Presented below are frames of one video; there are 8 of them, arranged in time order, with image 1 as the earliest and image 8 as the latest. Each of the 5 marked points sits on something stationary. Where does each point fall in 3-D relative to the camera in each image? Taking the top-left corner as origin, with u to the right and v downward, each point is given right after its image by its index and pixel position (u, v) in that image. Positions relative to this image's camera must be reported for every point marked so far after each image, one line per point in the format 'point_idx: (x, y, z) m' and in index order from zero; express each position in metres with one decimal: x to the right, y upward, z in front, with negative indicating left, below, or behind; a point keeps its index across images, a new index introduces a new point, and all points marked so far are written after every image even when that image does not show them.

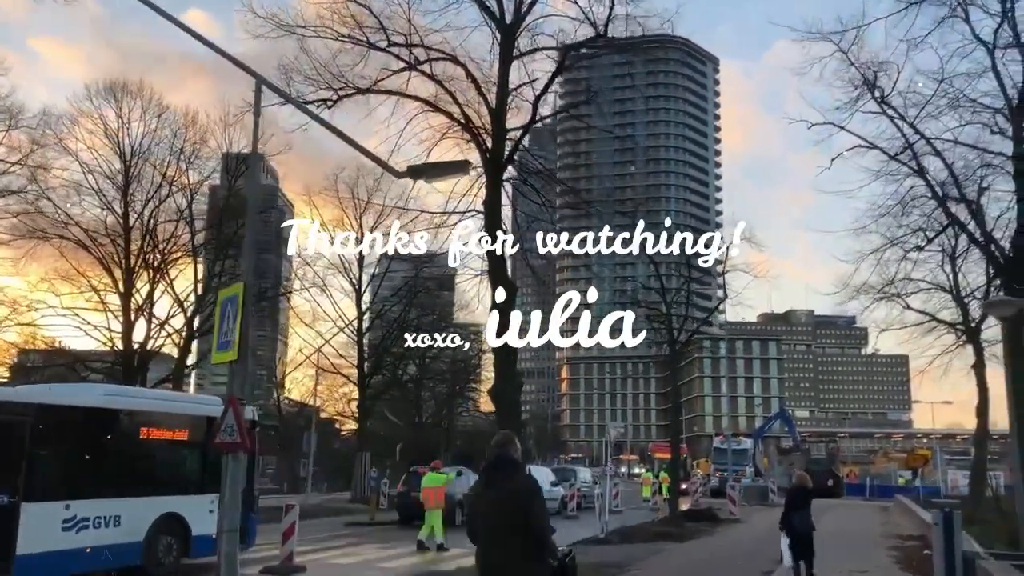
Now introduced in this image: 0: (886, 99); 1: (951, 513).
0: (+5.8, +3.0, +14.5) m
1: (+5.1, -2.6, +10.7) m
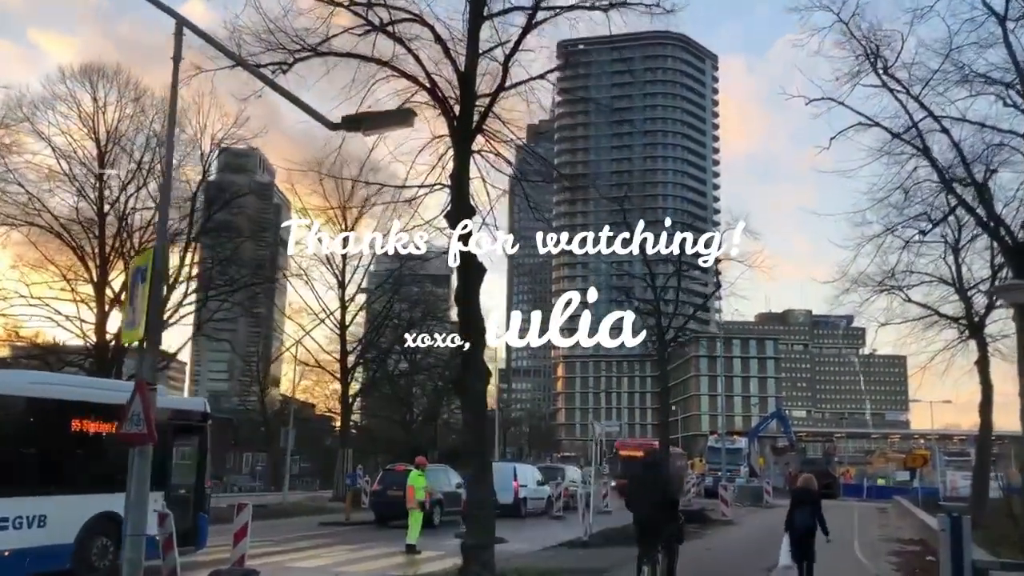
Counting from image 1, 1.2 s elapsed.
0: (+5.5, +3.1, +13.6) m
1: (+4.7, -2.4, +9.8) m
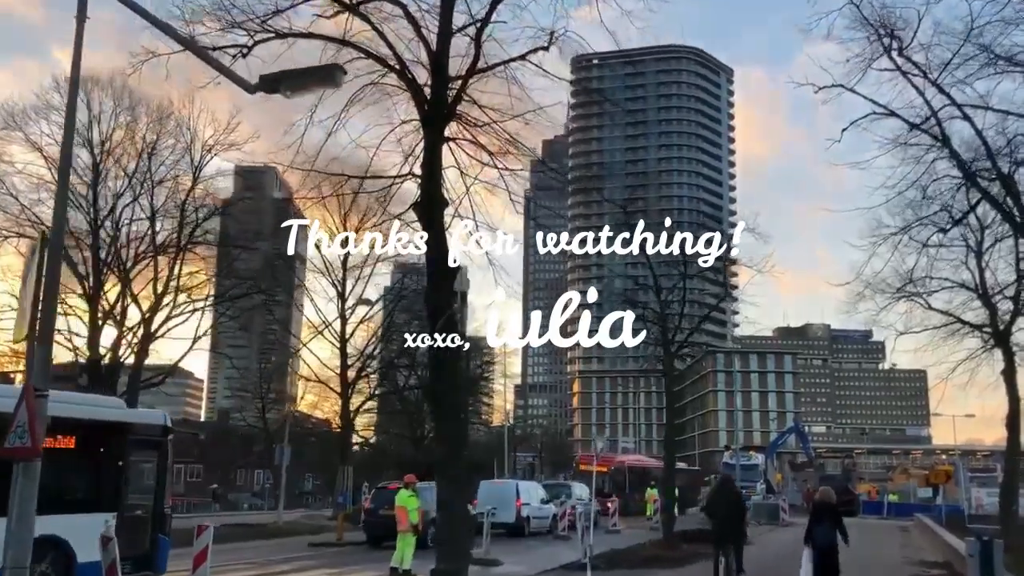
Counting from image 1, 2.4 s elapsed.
0: (+5.3, +3.1, +12.6) m
1: (+4.5, -2.4, +8.8) m
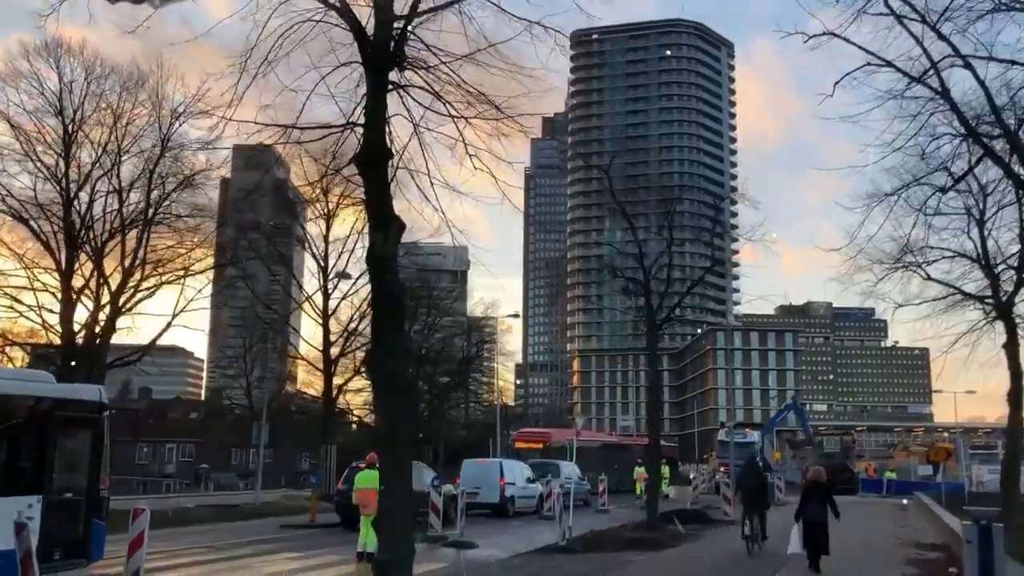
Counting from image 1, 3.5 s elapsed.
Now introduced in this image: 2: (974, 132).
0: (+4.9, +3.6, +11.7) m
1: (+4.1, -2.1, +8.1) m
2: (+5.9, +2.0, +11.8) m
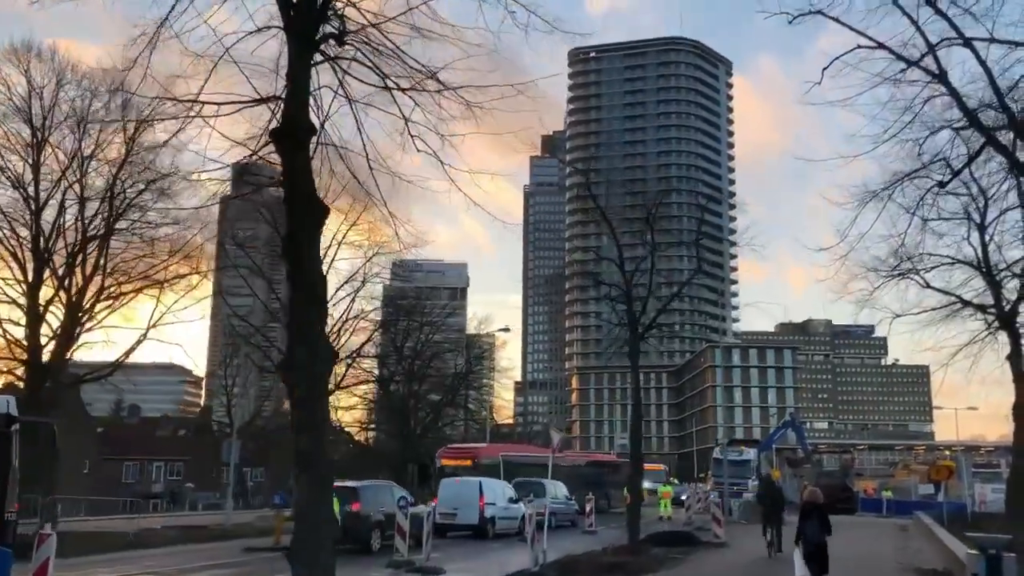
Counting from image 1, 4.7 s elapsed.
0: (+4.5, +3.5, +10.9) m
1: (+3.7, -2.0, +7.1) m
2: (+5.4, +2.0, +10.9) m
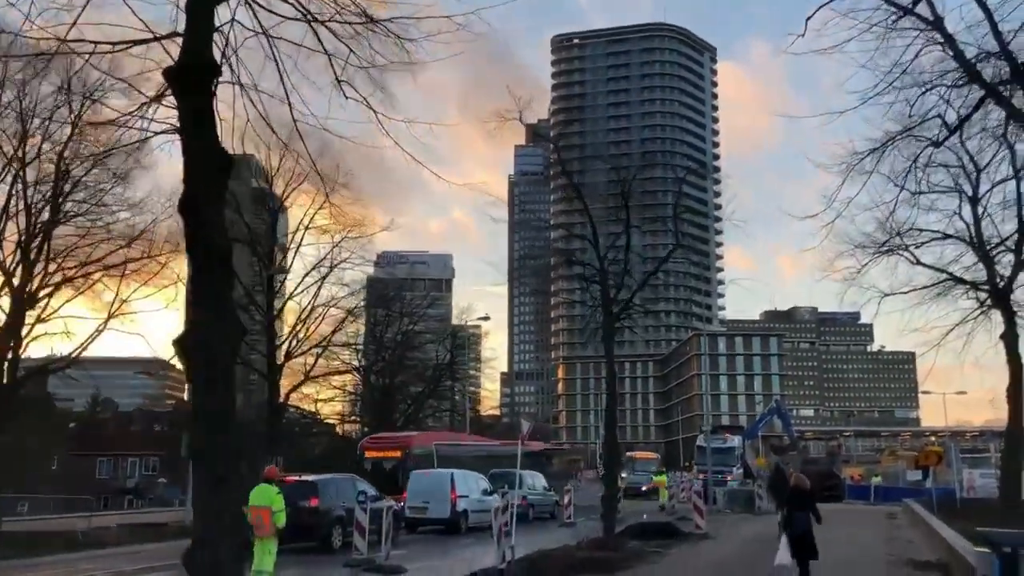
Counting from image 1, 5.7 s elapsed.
0: (+4.0, +3.8, +9.9) m
1: (+3.3, -1.7, +6.2) m
2: (+4.9, +2.3, +10.0) m
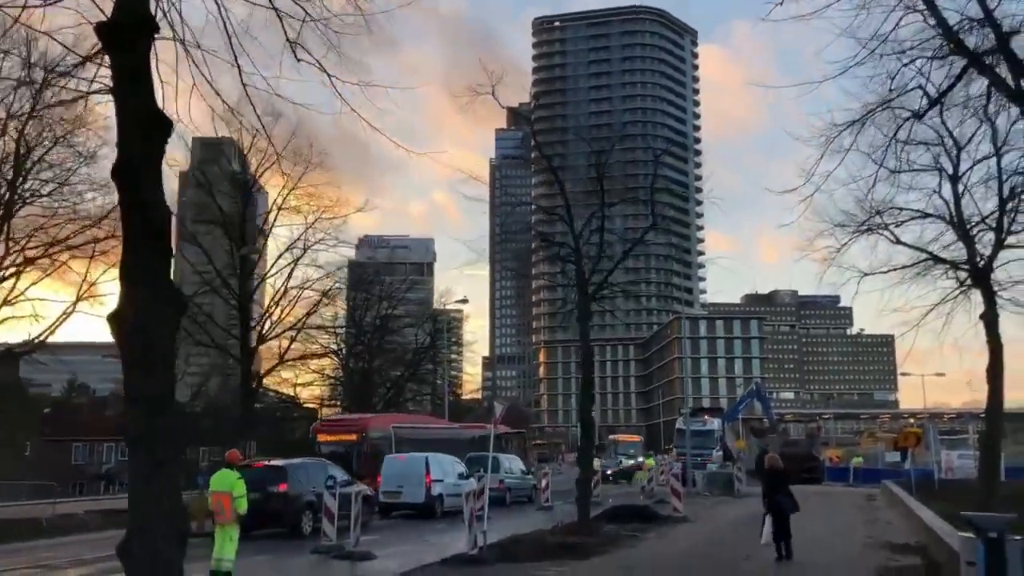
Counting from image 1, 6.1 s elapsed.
0: (+3.6, +4.1, +9.6) m
1: (+3.1, -1.6, +5.9) m
2: (+4.6, +2.6, +9.7) m
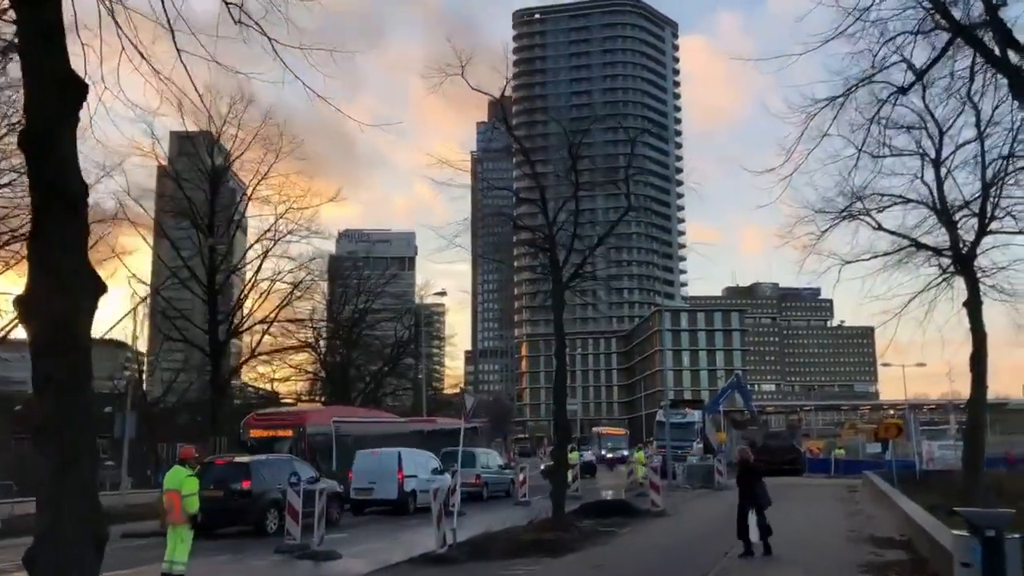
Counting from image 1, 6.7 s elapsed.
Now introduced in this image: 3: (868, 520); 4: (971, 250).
0: (+3.3, +4.2, +9.1) m
1: (+2.8, -1.4, +5.5) m
2: (+4.3, +2.7, +9.3) m
3: (+7.4, -4.7, +19.2) m
4: (+8.1, +0.7, +16.3) m
